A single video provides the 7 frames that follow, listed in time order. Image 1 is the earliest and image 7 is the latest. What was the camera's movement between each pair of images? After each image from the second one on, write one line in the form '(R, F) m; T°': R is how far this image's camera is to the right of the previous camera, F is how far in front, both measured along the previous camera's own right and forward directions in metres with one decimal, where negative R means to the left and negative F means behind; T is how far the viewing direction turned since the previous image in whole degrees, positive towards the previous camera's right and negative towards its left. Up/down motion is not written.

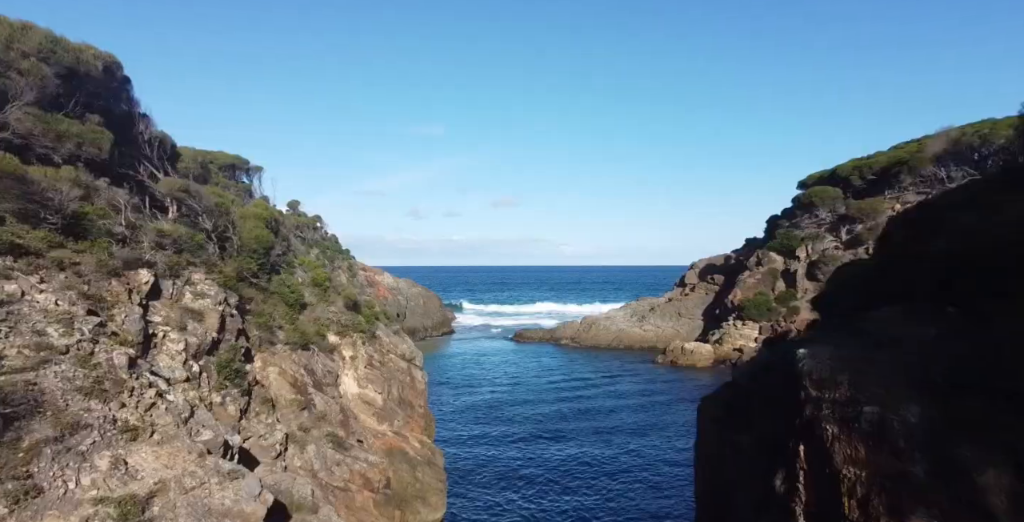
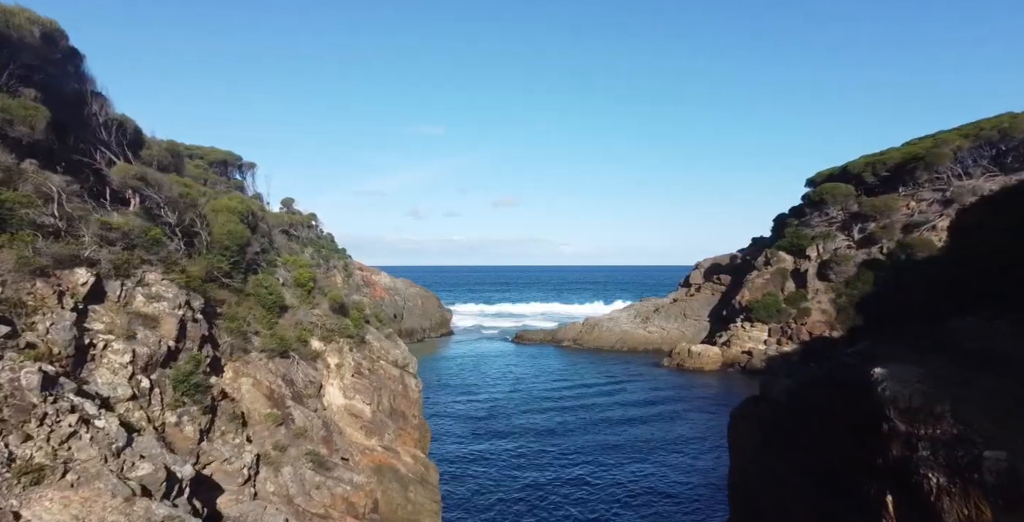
(0.0, +2.1) m; 0°
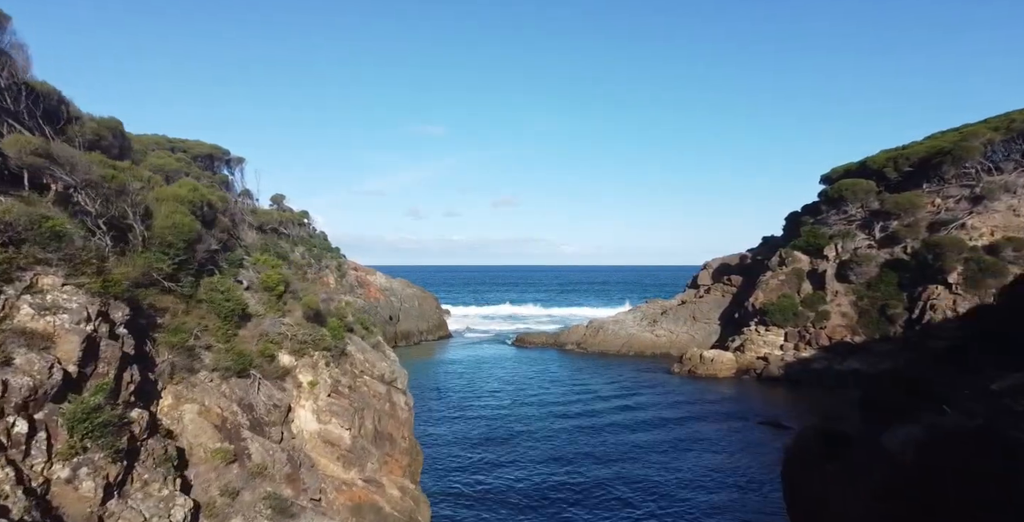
(-0.1, +3.4) m; 0°
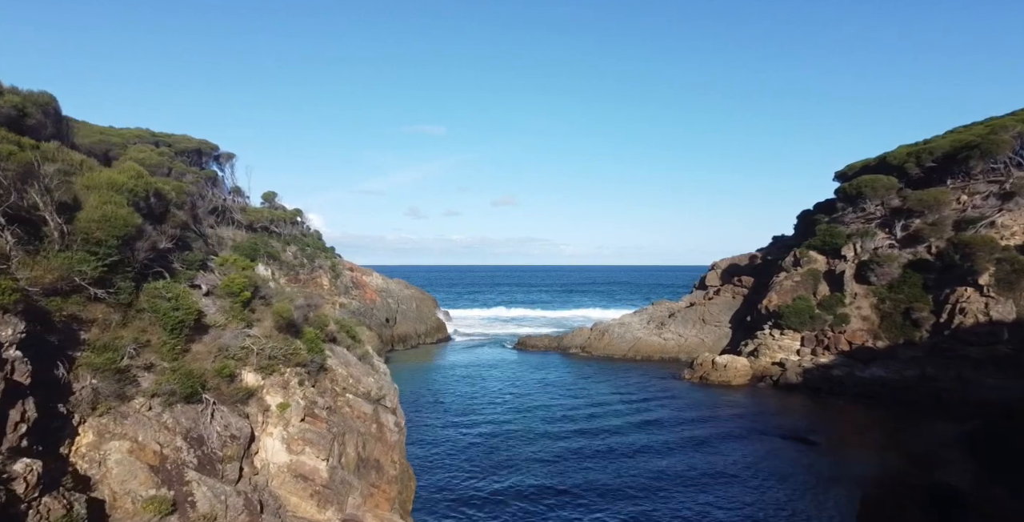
(-0.1, +2.9) m; 0°
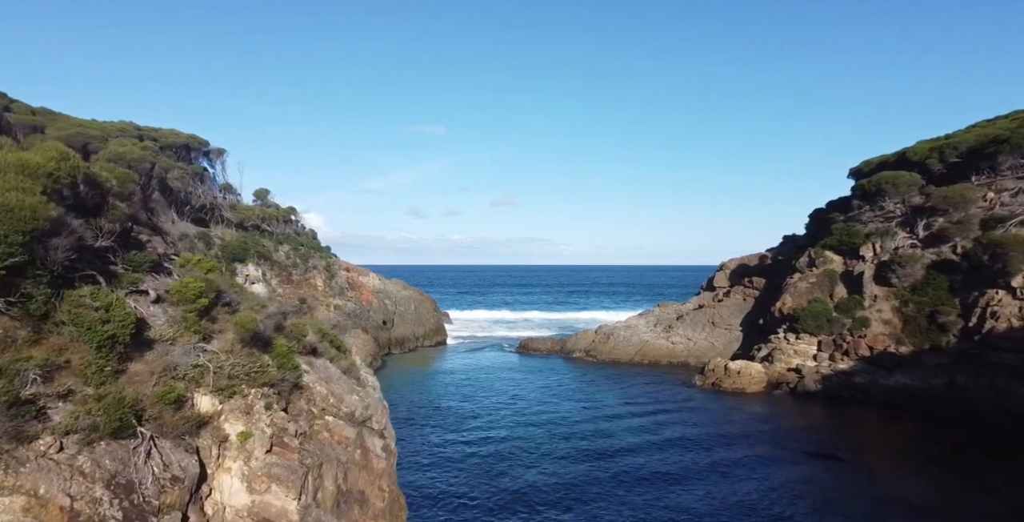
(-0.1, +2.7) m; 0°
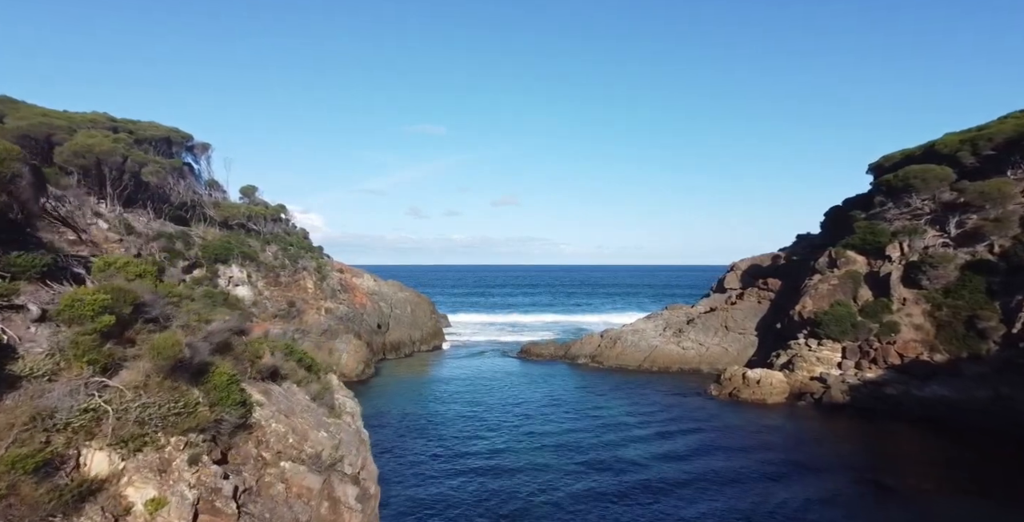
(-0.1, +3.6) m; 0°
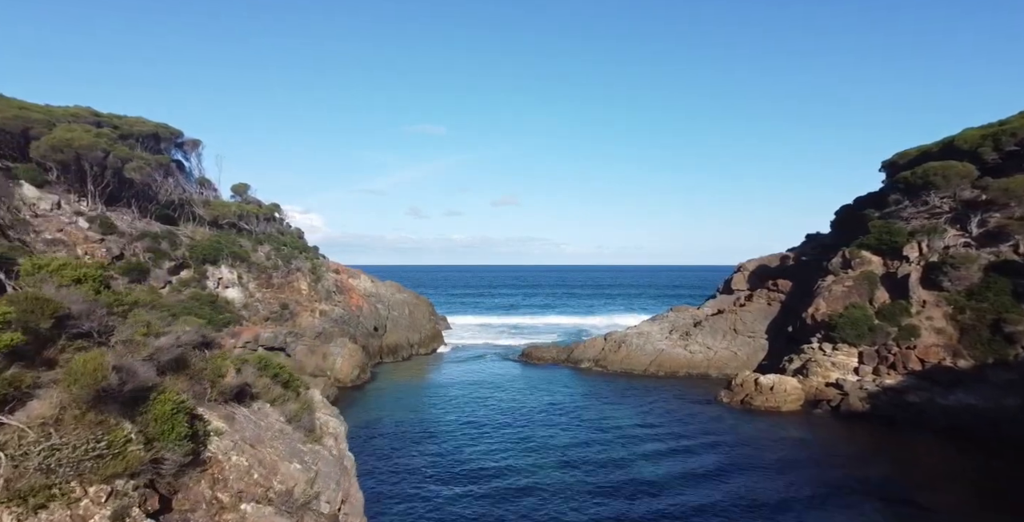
(-0.1, +2.1) m; 0°
